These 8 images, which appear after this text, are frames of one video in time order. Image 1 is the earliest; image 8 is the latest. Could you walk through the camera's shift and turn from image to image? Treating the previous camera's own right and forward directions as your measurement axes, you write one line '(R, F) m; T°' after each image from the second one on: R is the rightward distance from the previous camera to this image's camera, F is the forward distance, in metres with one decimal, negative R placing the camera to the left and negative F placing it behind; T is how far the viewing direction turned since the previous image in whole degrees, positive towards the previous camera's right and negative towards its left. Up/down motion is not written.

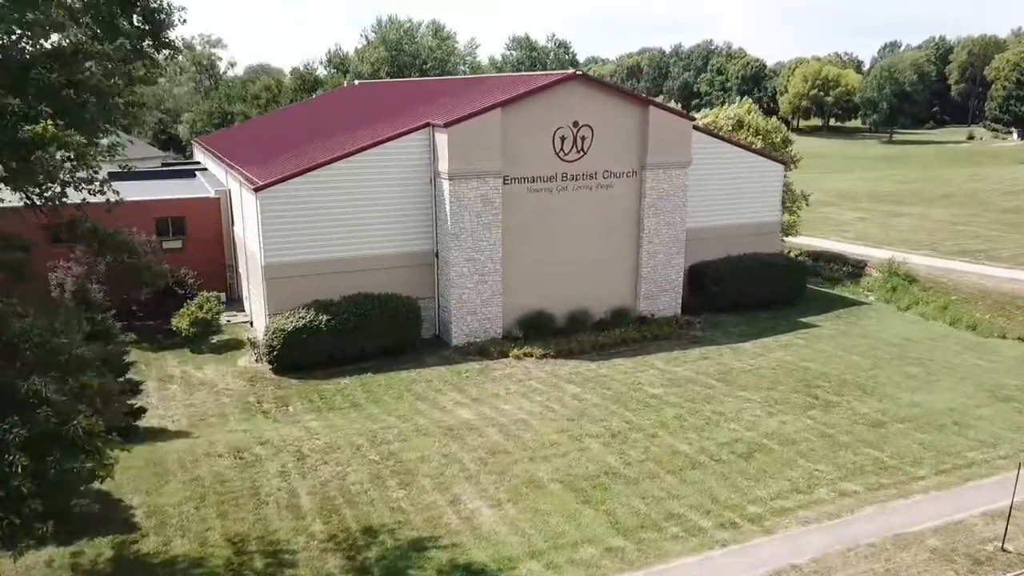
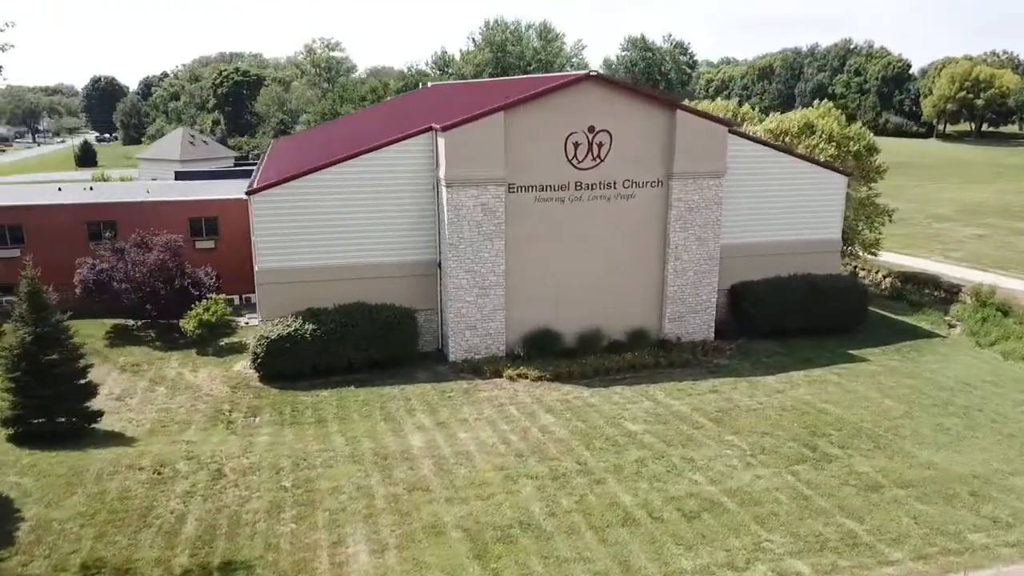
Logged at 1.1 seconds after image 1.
(+3.3, +1.6) m; -9°
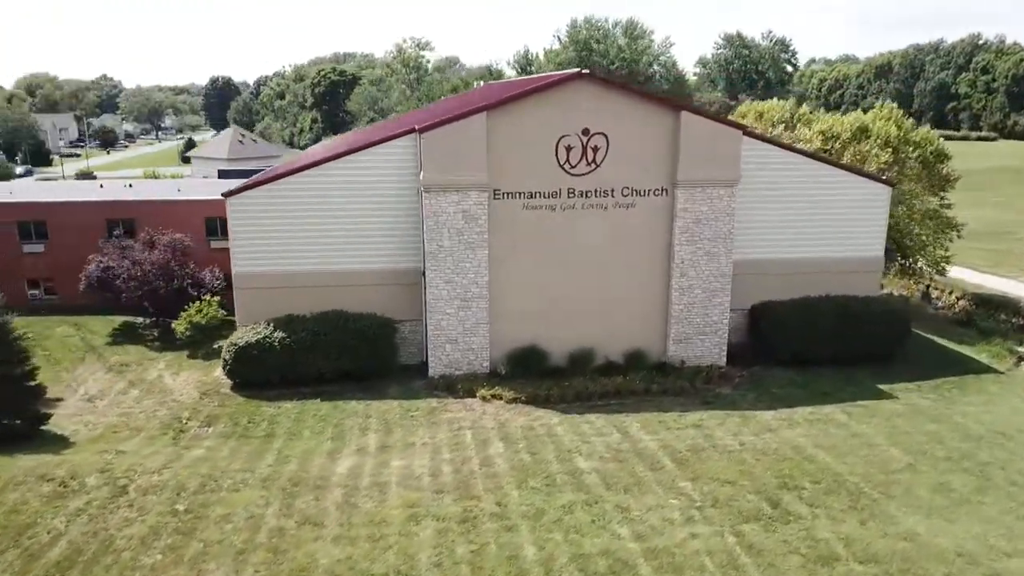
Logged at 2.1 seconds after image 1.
(+2.9, +1.6) m; -8°
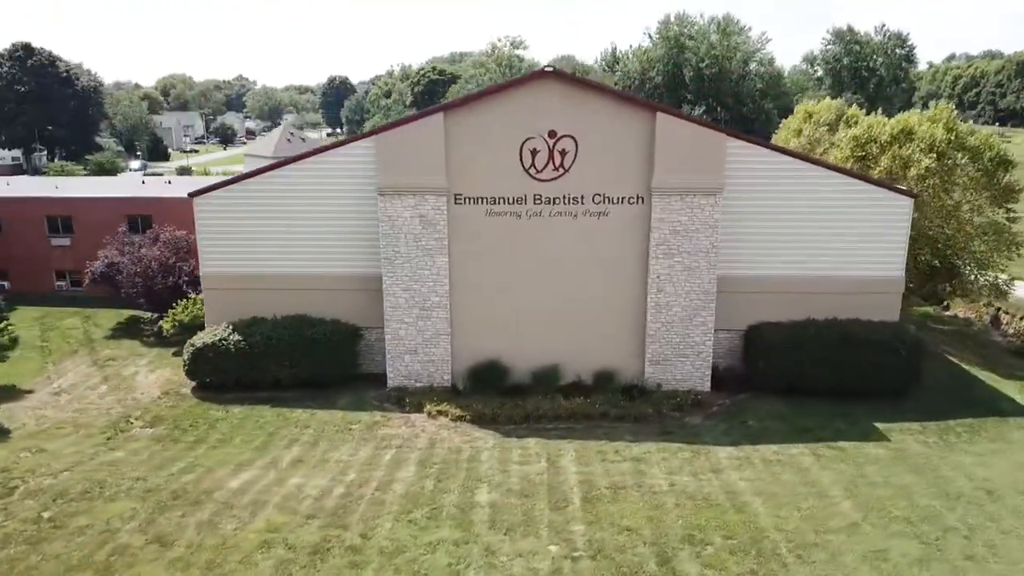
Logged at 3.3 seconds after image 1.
(+3.5, +1.4) m; -8°
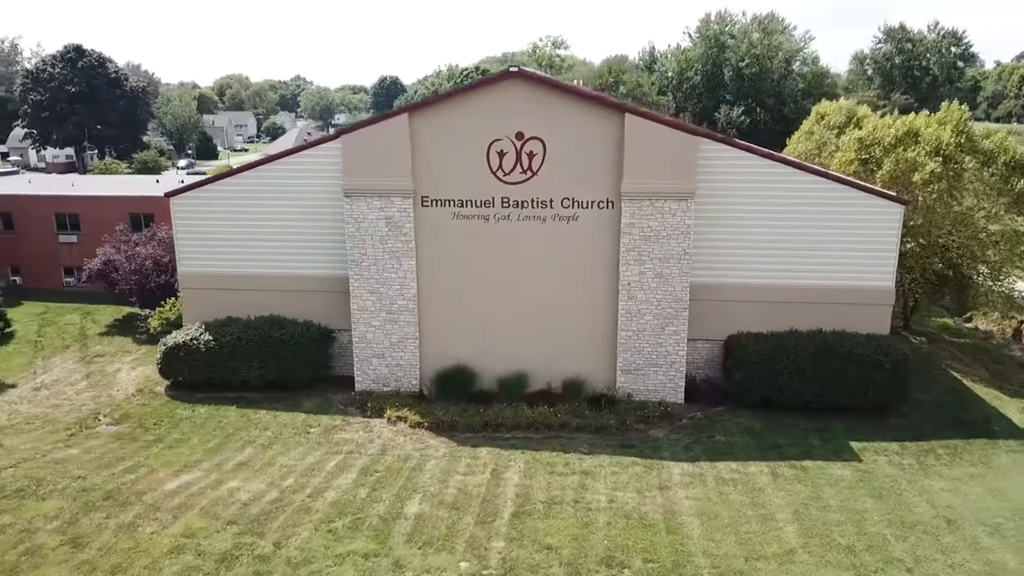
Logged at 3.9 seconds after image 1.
(+1.9, +0.5) m; -4°
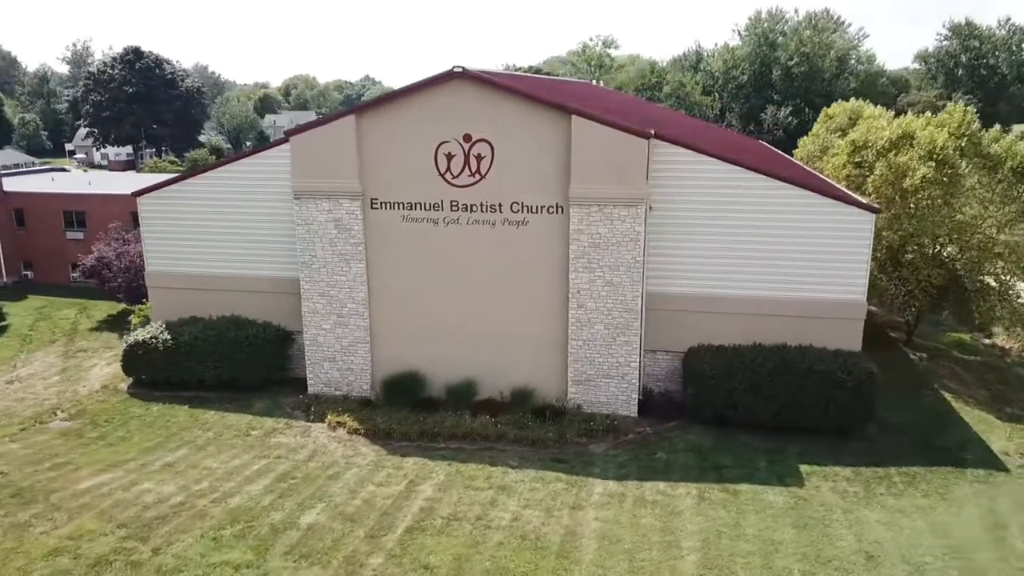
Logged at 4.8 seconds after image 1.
(+2.5, +0.6) m; -5°
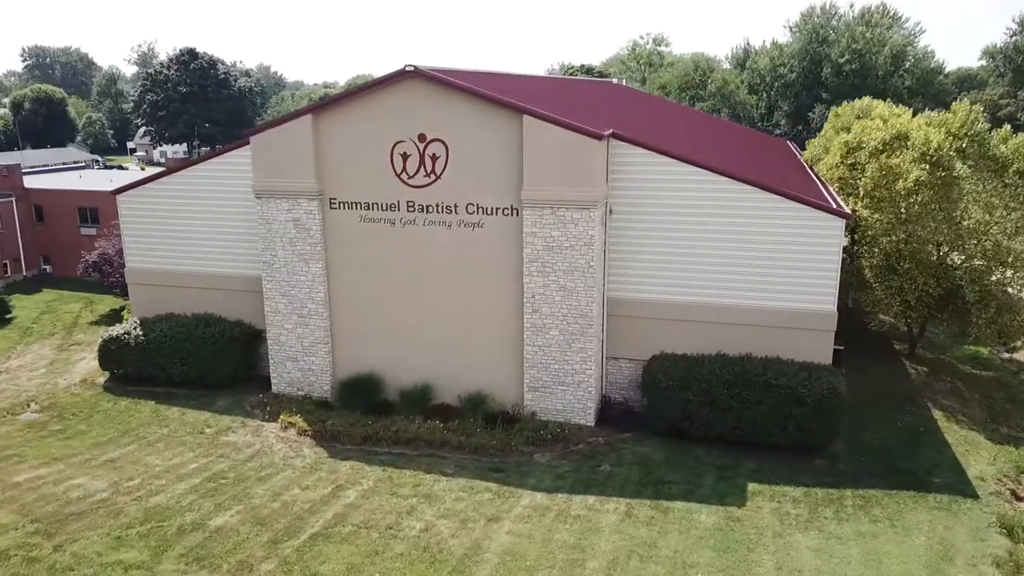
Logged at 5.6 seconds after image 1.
(+2.3, +0.5) m; -5°
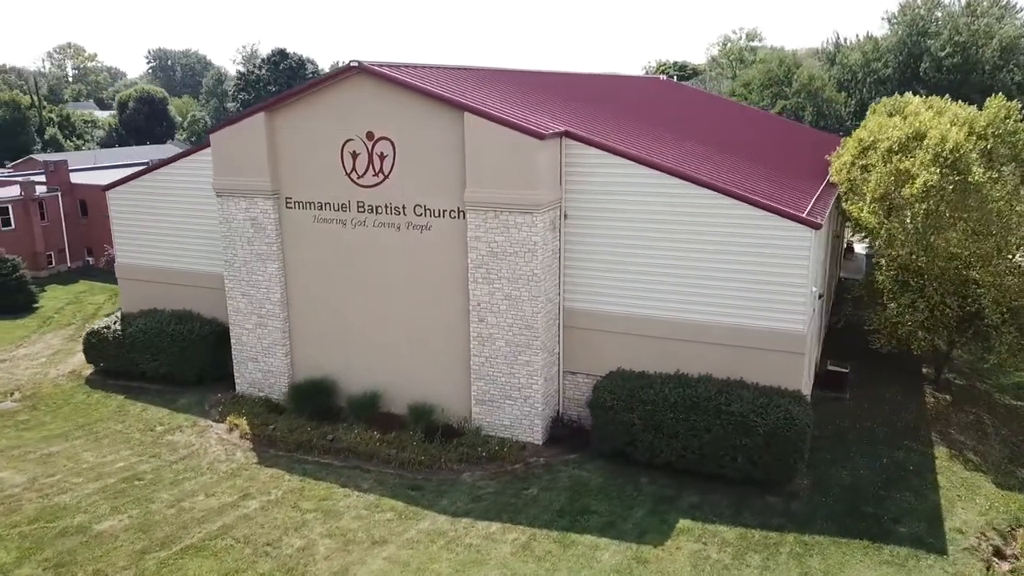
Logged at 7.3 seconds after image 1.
(+3.1, +1.1) m; -8°
